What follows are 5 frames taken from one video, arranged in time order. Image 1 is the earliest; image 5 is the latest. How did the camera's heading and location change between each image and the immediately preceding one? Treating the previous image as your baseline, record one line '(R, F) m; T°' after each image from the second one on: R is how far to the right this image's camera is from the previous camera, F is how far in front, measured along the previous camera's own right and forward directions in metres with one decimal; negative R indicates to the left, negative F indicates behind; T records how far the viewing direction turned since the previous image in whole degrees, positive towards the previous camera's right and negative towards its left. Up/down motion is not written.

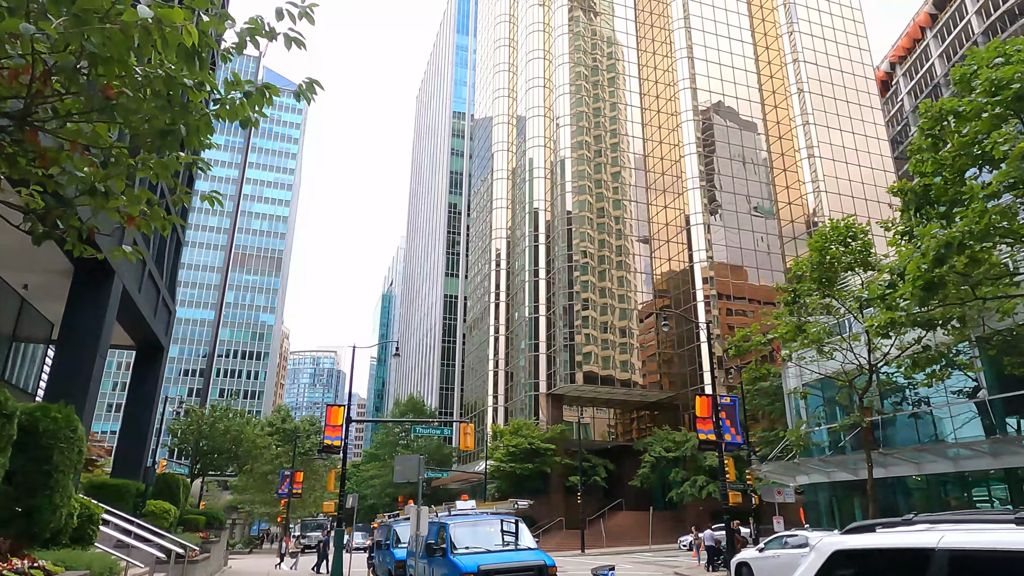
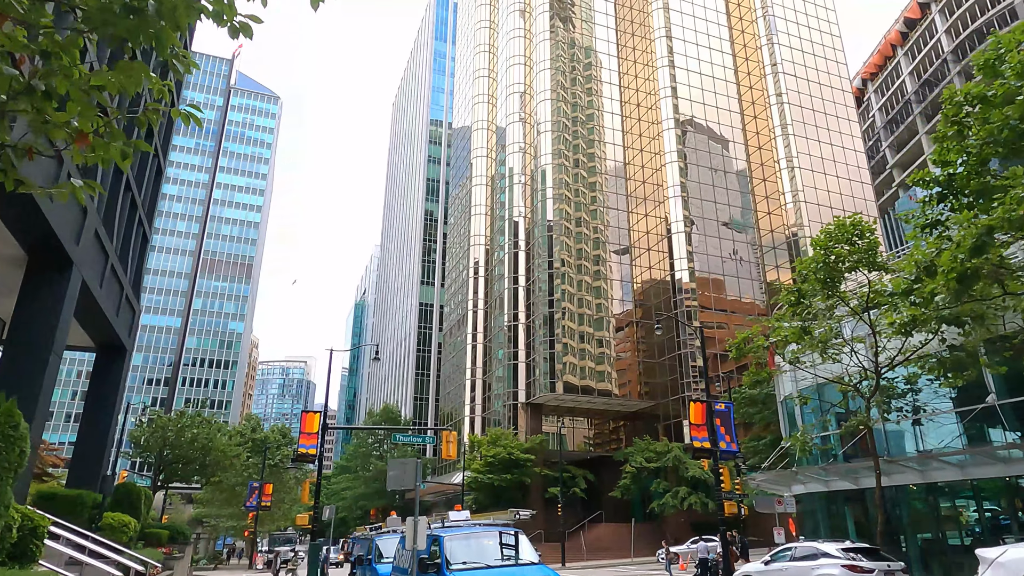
(-0.5, +1.1) m; +2°
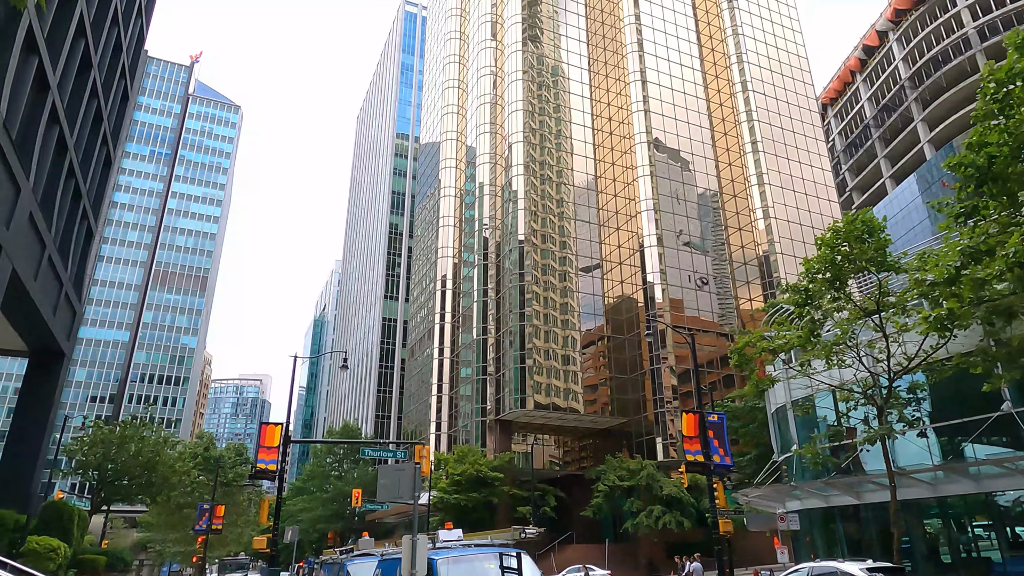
(-0.7, +1.6) m; +3°
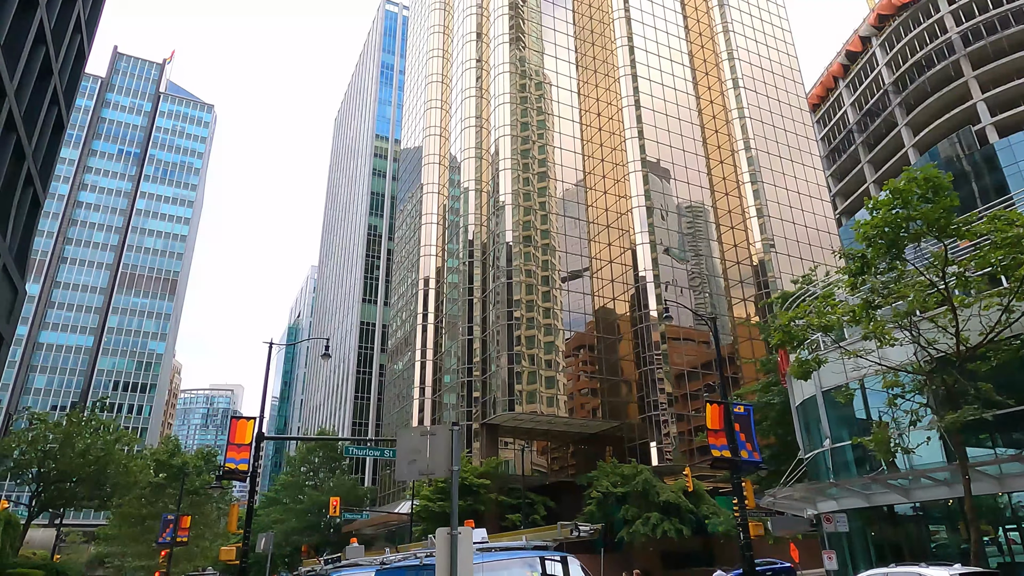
(-0.8, +2.3) m; +2°
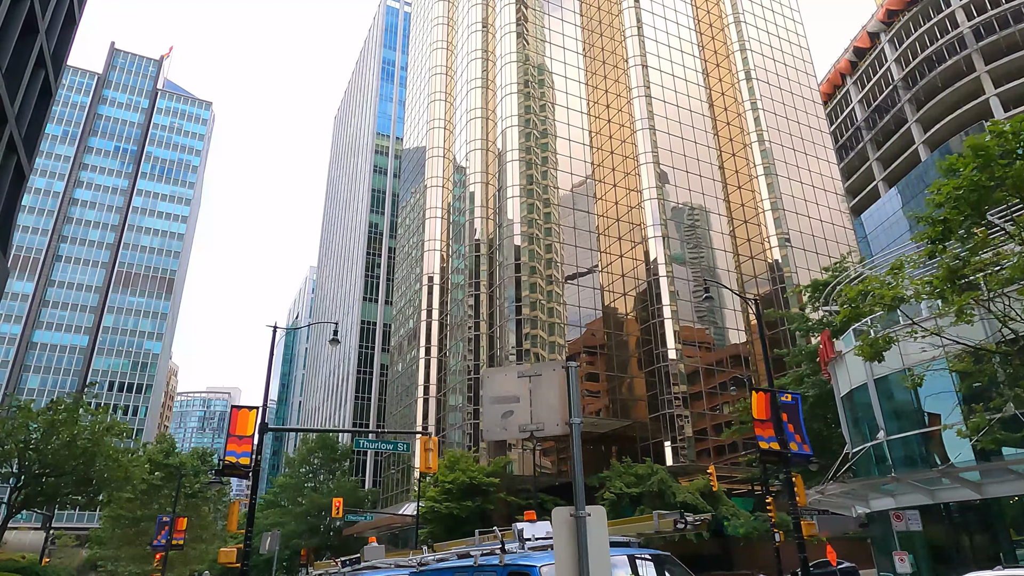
(-0.8, +1.6) m; 0°
